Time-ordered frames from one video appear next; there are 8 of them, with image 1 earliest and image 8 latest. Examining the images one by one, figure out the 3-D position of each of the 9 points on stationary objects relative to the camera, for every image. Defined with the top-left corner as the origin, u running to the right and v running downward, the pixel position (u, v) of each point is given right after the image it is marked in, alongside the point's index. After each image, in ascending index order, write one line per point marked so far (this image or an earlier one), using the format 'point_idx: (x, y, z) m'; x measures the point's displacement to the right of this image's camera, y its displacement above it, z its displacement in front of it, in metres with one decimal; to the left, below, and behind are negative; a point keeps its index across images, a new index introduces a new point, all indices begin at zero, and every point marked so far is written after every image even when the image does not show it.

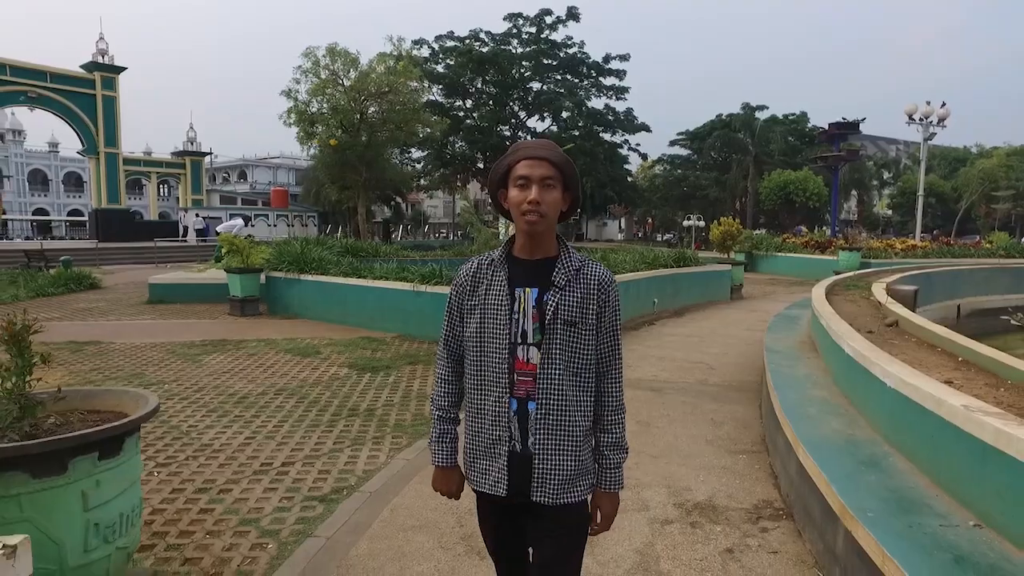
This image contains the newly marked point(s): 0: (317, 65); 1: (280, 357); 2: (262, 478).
0: (-5.7, +6.5, +19.4) m
1: (-2.6, -0.8, +7.5) m
2: (-1.5, -1.1, +4.0) m
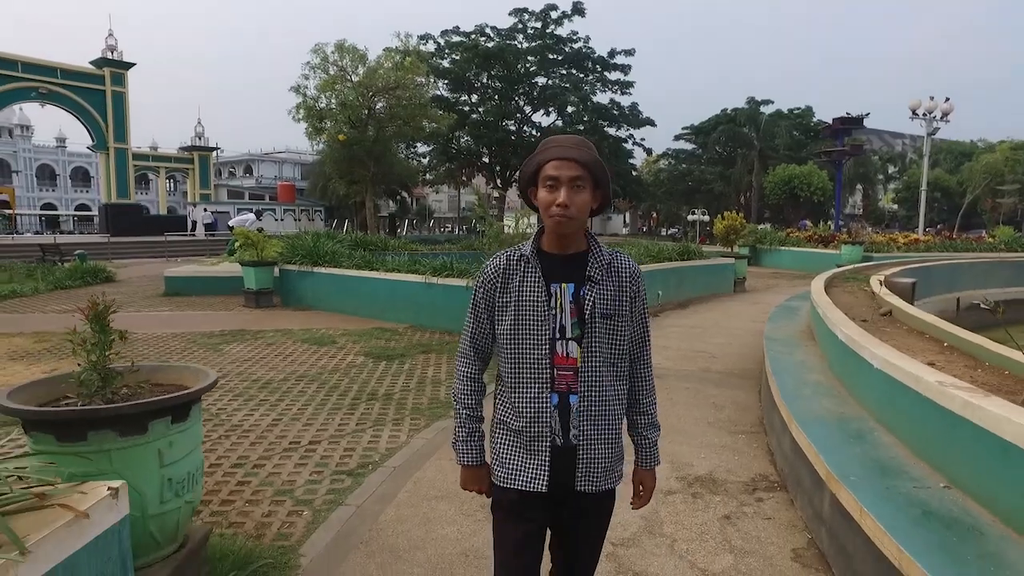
0: (-5.5, +6.7, +19.7) m
1: (-2.5, -0.7, +7.8) m
2: (-1.4, -1.1, +4.3) m
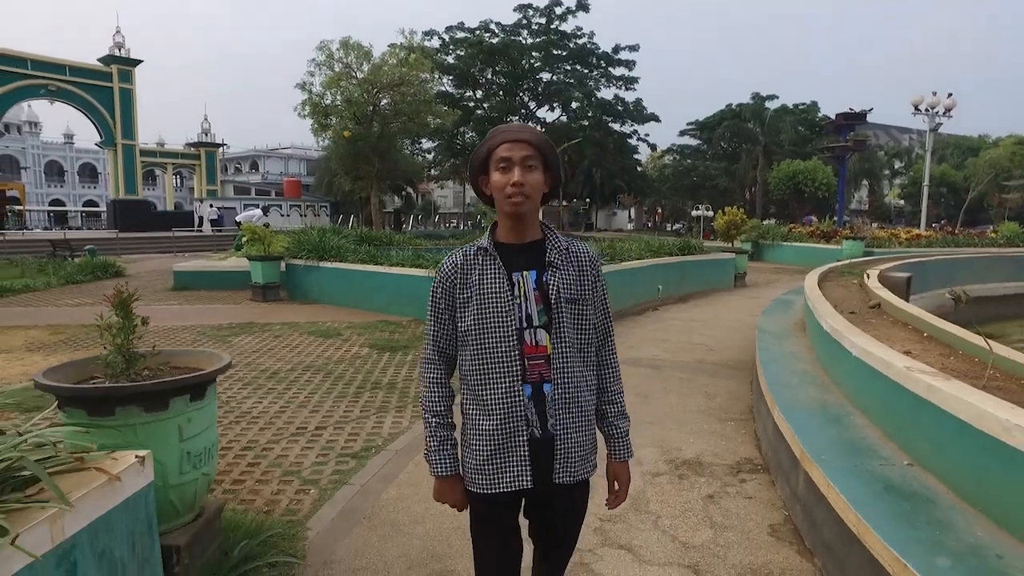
0: (-5.4, +6.9, +19.8) m
1: (-2.5, -0.6, +8.0) m
2: (-1.4, -1.0, +4.5) m
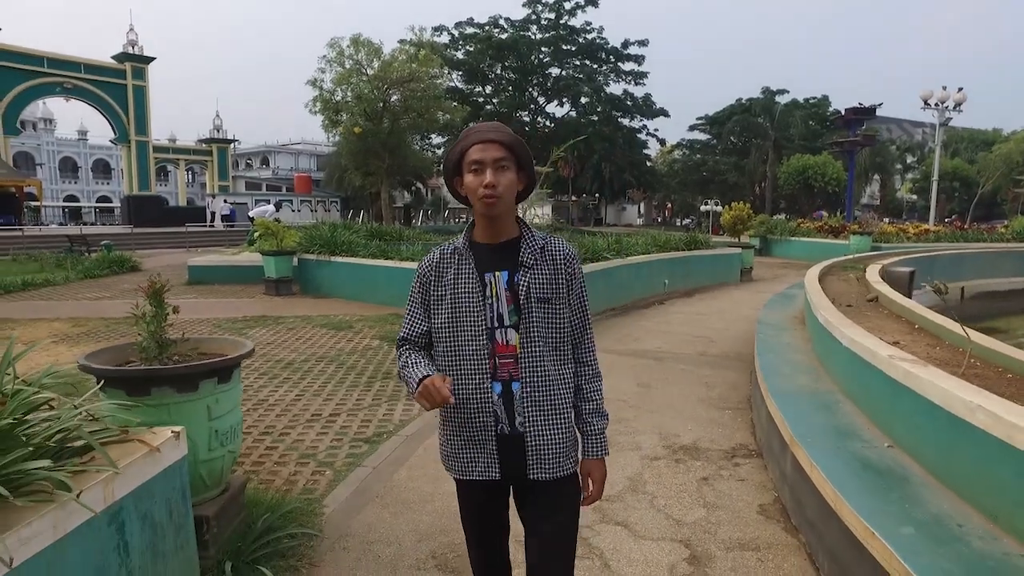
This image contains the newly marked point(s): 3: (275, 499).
0: (-5.2, +7.1, +20.1) m
1: (-2.4, -0.5, +8.2) m
2: (-1.4, -1.0, +4.7) m
3: (-1.2, -1.0, +3.3) m
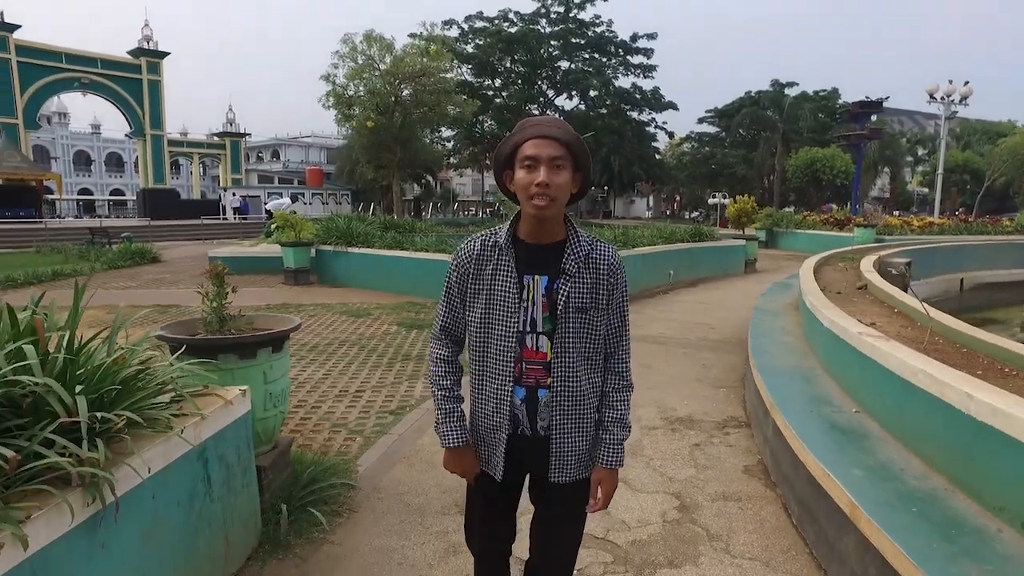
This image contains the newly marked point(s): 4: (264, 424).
0: (-4.9, +7.3, +20.5) m
1: (-2.3, -0.4, +8.7) m
2: (-1.3, -0.9, +5.2) m
3: (-1.1, -1.0, +3.7) m
4: (-1.2, -0.6, +3.1) m
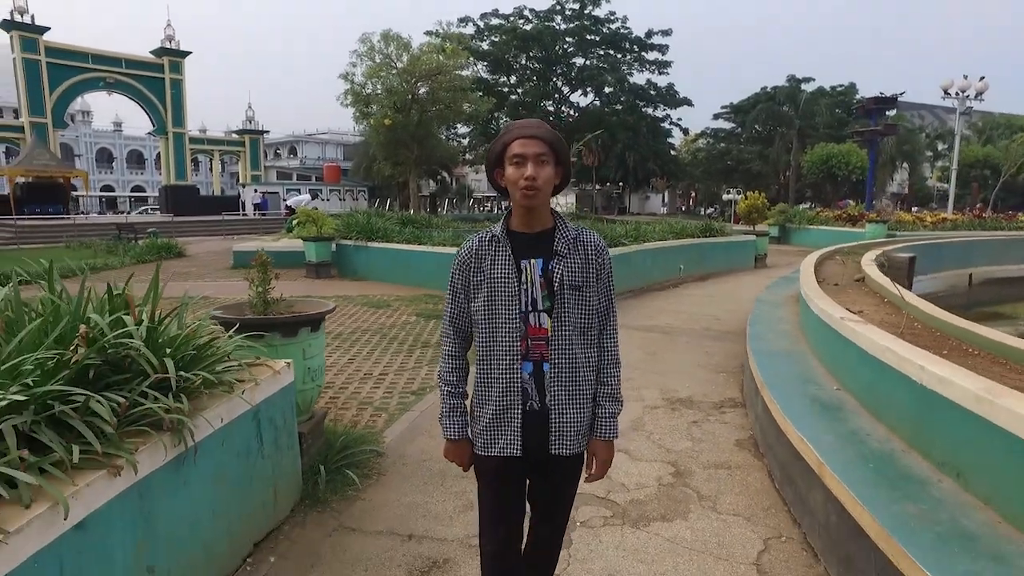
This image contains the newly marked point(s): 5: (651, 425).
0: (-4.4, +7.5, +20.9) m
1: (-2.1, -0.3, +9.1) m
2: (-1.2, -0.8, +5.6) m
3: (-1.0, -0.9, +4.1) m
4: (-1.1, -0.6, +3.5) m
5: (+0.9, -0.9, +4.4) m
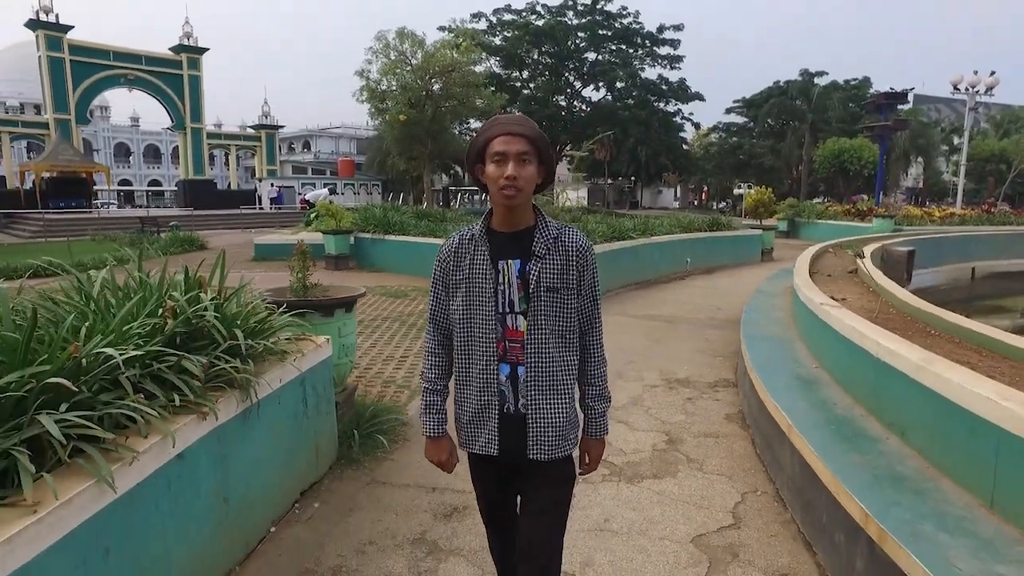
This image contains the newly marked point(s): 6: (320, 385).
0: (-4.0, +7.7, +21.3) m
1: (-1.9, -0.2, +9.6) m
2: (-1.1, -0.7, +6.1) m
3: (-1.0, -0.8, +4.6) m
4: (-1.0, -0.5, +4.0) m
5: (+1.0, -0.8, +4.8) m
6: (-1.0, -0.5, +3.5) m
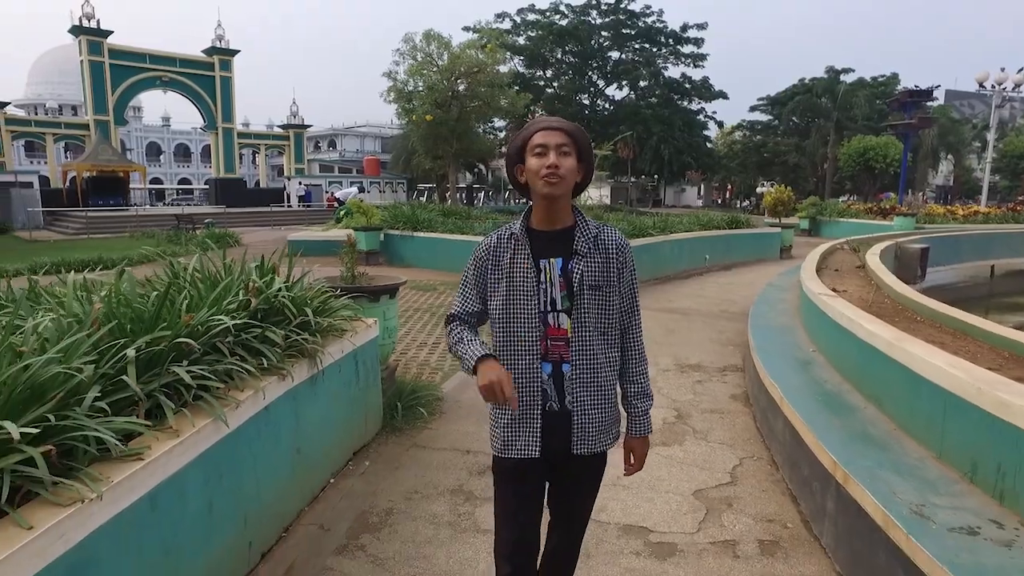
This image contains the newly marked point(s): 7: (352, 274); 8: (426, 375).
0: (-3.2, +7.9, +21.9) m
1: (-1.6, -0.1, +10.1) m
2: (-0.9, -0.6, +6.6) m
3: (-0.8, -0.7, +5.1) m
4: (-0.9, -0.4, +4.5) m
5: (+1.2, -0.8, +5.2) m
6: (-0.9, -0.4, +4.0) m
7: (-1.1, +0.1, +4.5) m
8: (-0.7, -0.7, +5.5) m
